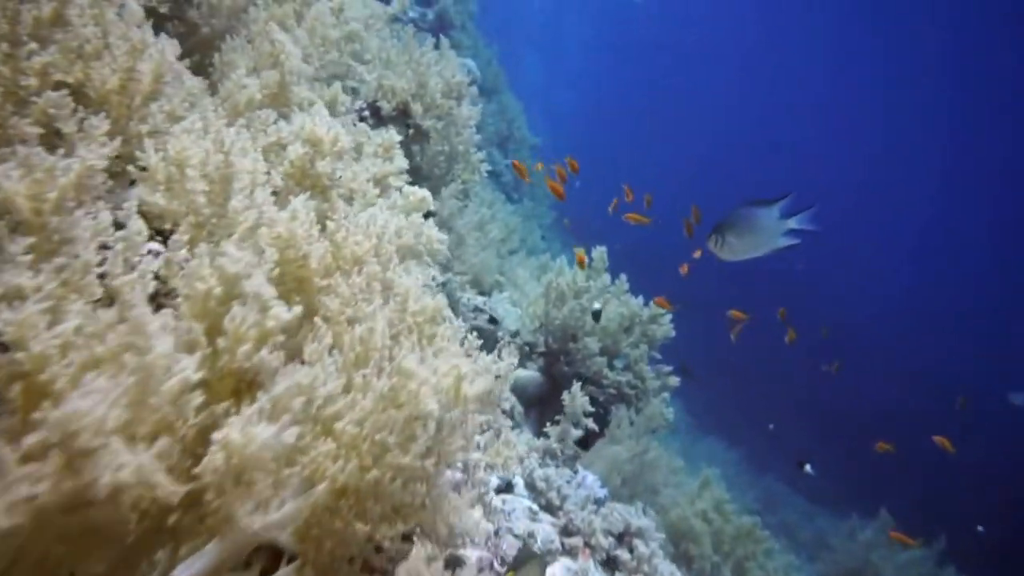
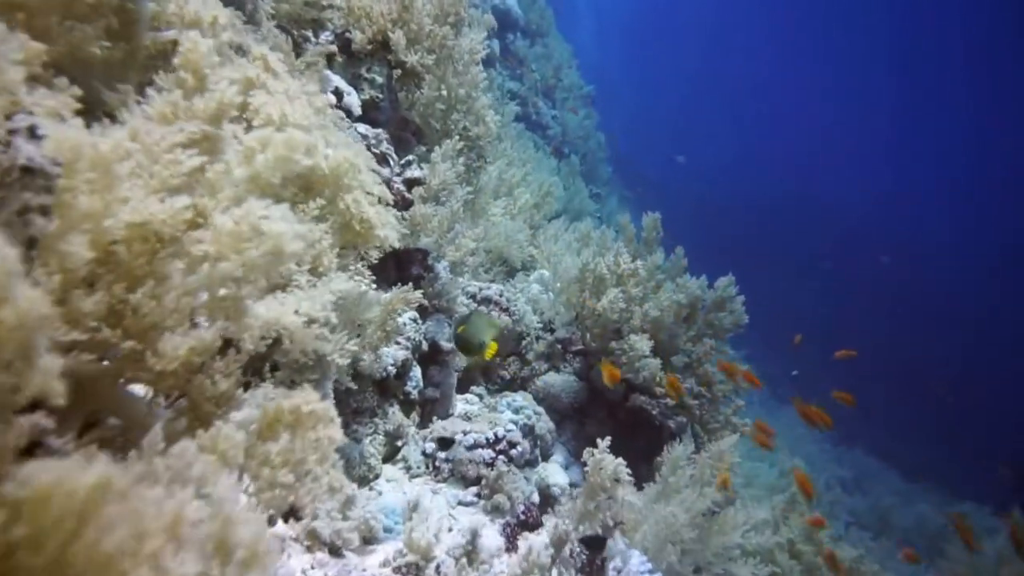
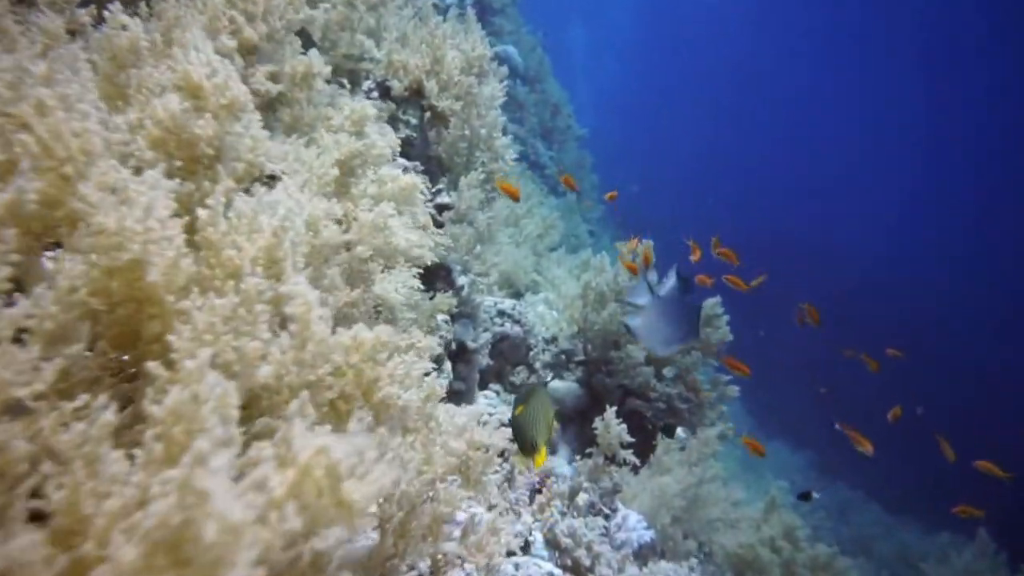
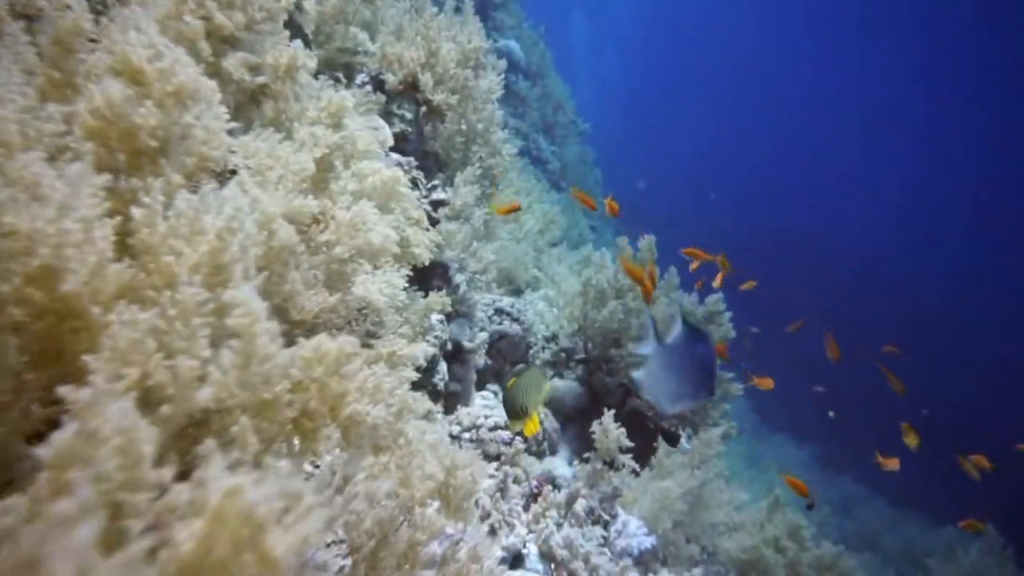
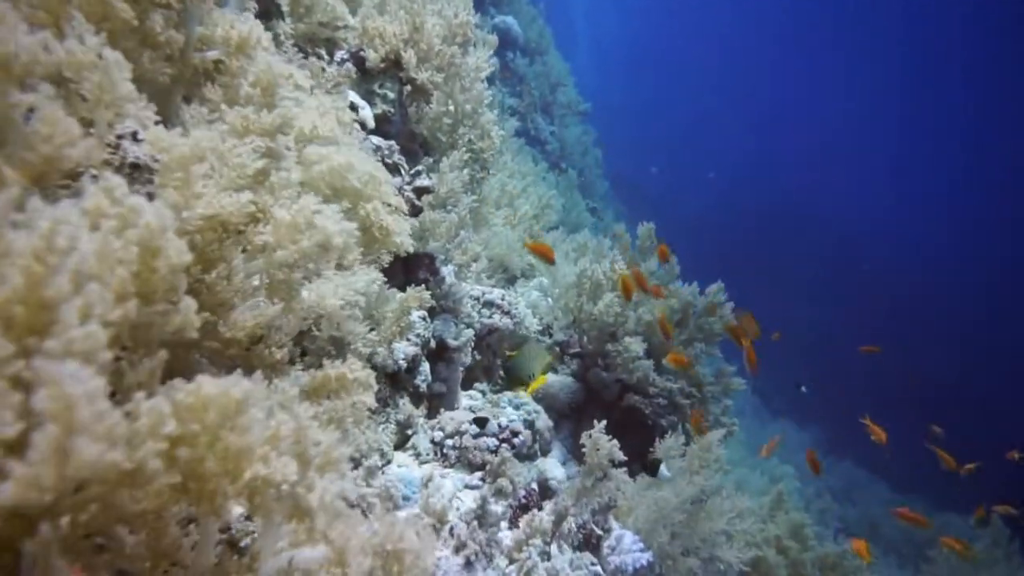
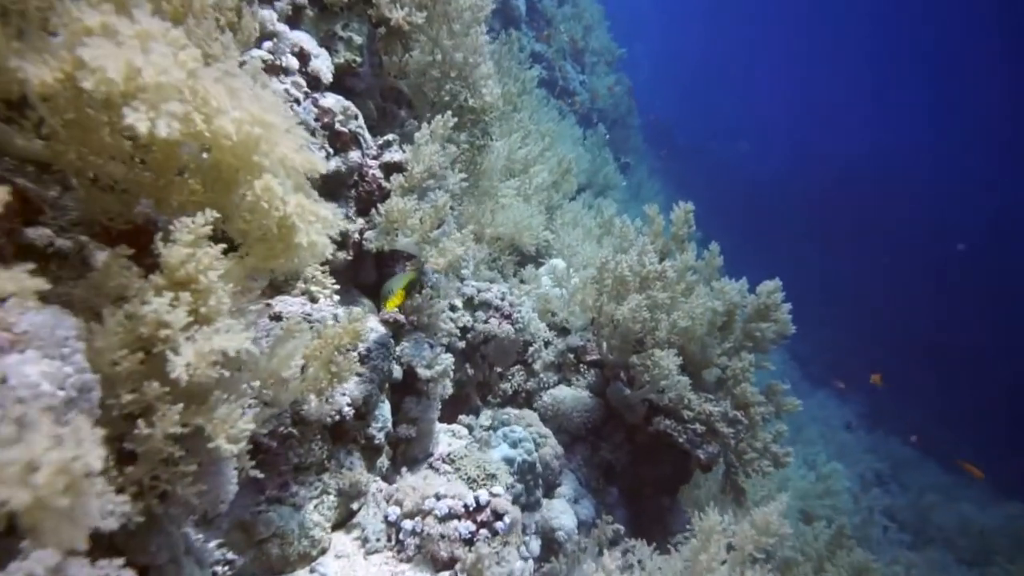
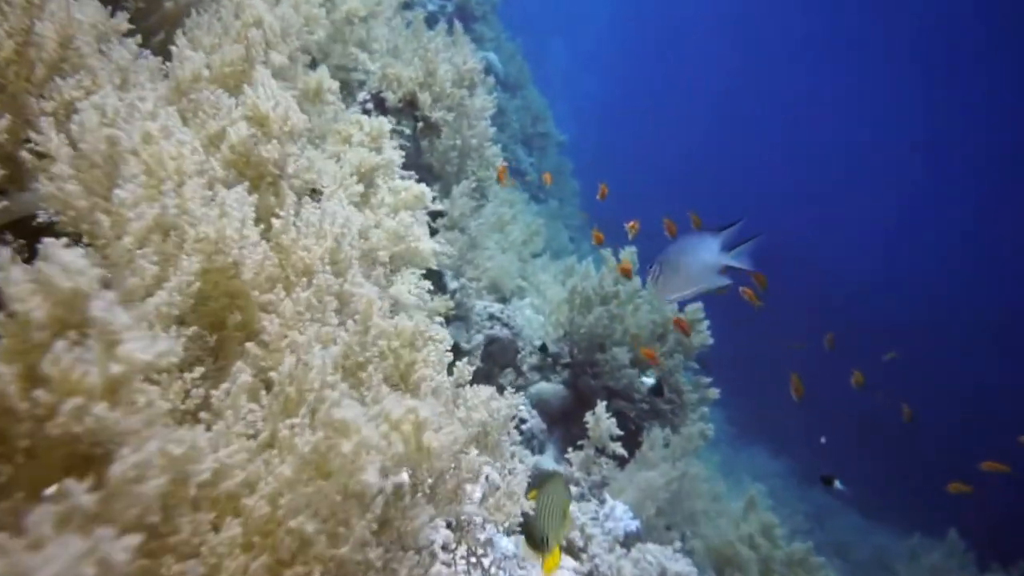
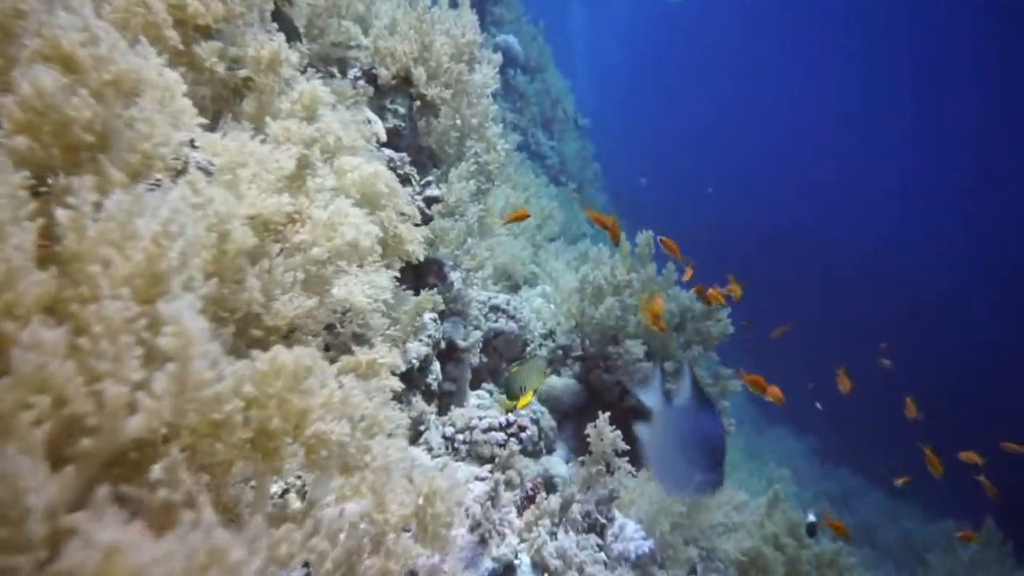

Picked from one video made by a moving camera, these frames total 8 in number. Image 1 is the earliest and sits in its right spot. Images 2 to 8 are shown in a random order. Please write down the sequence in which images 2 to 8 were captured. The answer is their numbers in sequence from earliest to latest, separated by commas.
7, 3, 4, 8, 5, 2, 6
